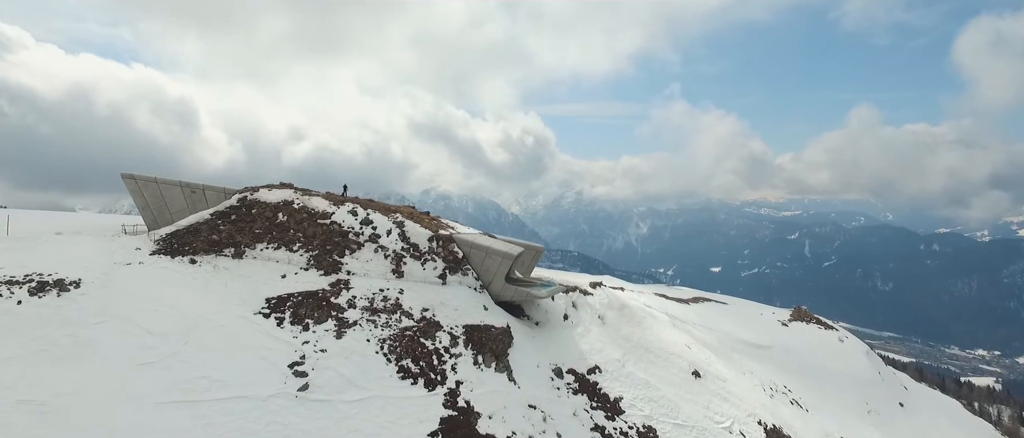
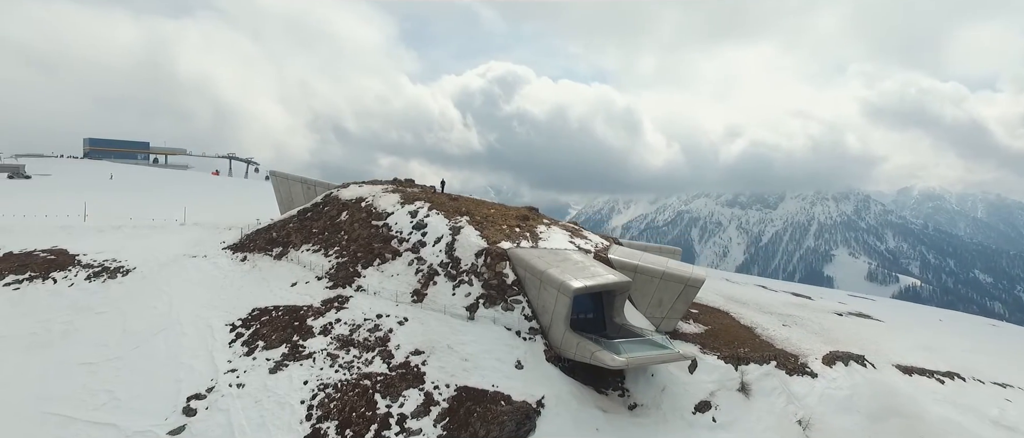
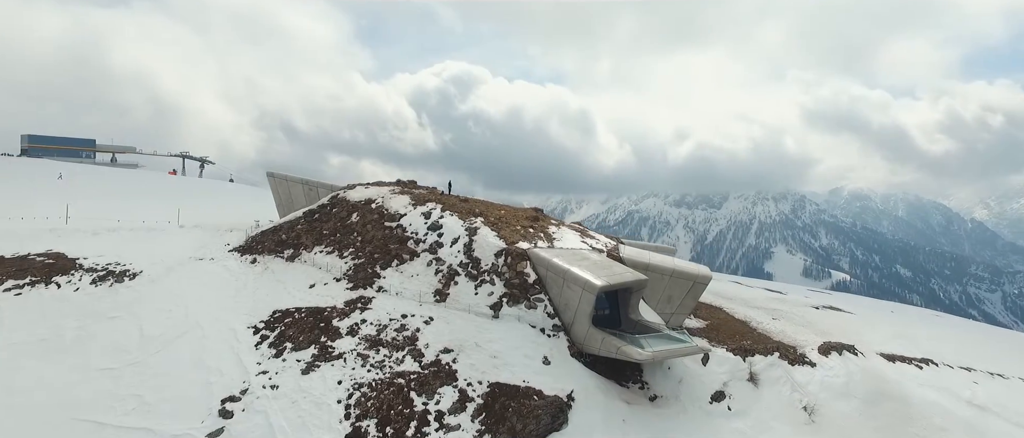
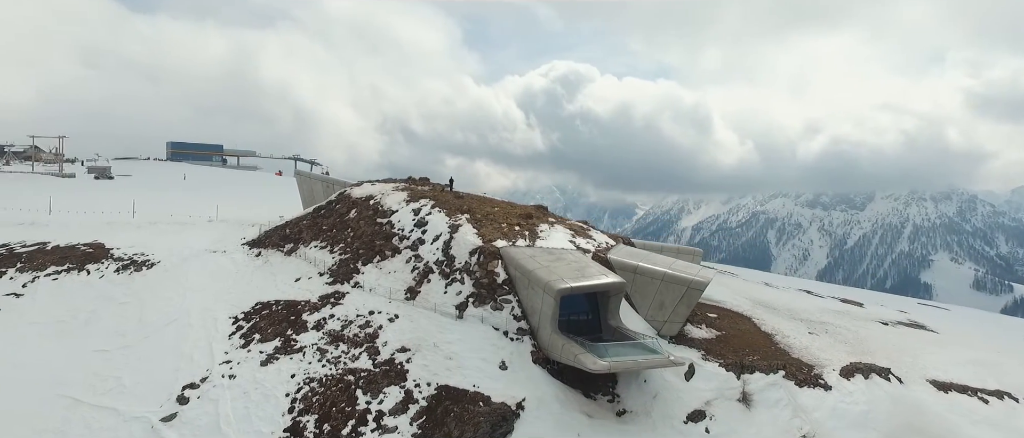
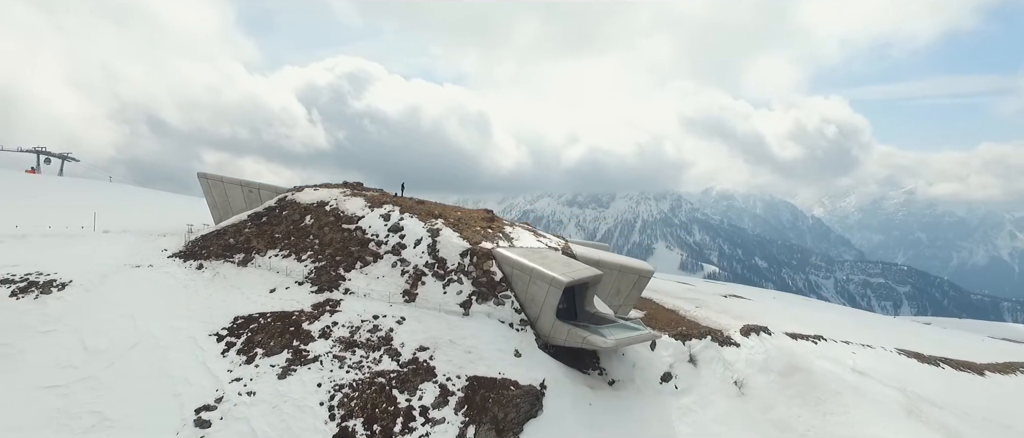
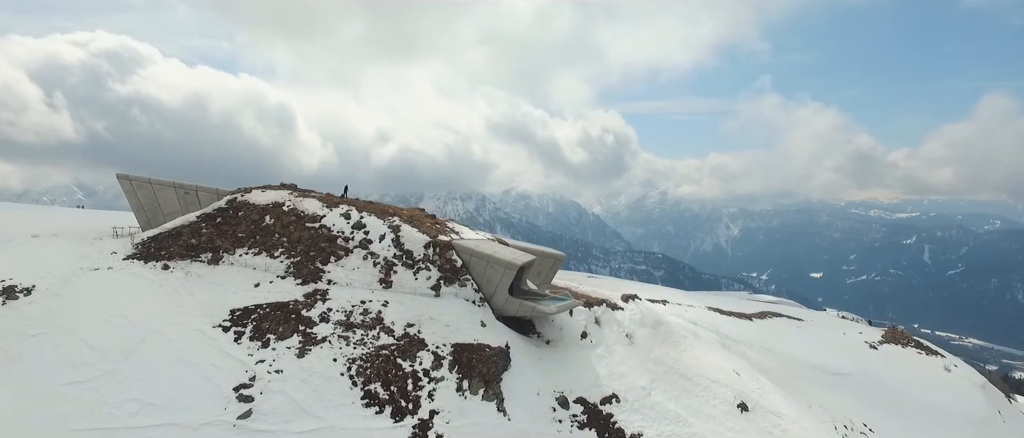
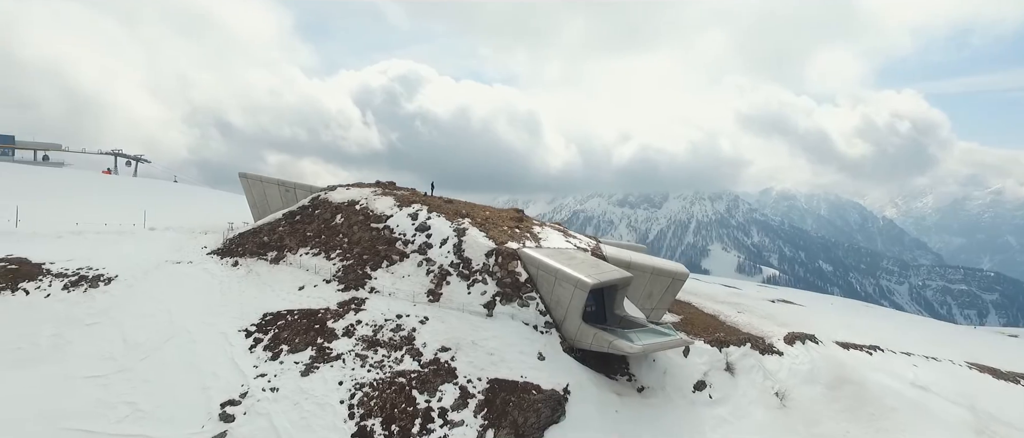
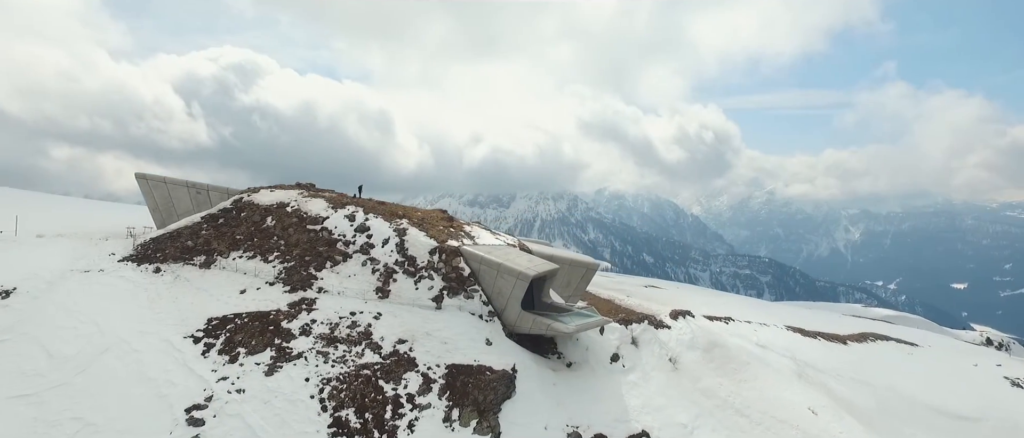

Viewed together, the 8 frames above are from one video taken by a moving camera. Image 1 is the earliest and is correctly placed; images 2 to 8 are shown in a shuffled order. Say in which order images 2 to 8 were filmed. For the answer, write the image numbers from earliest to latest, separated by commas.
6, 8, 5, 7, 3, 2, 4
